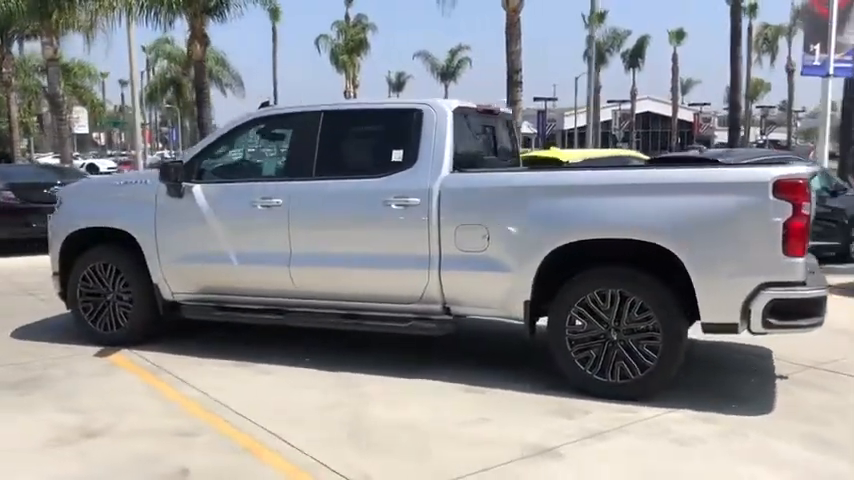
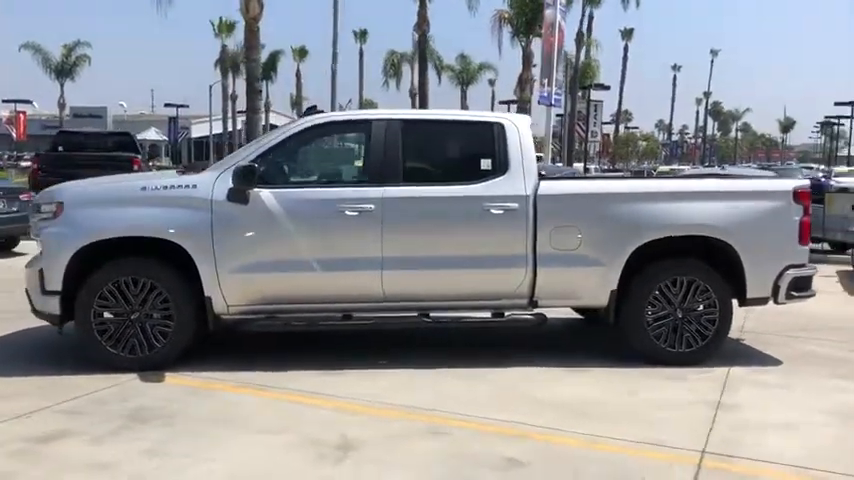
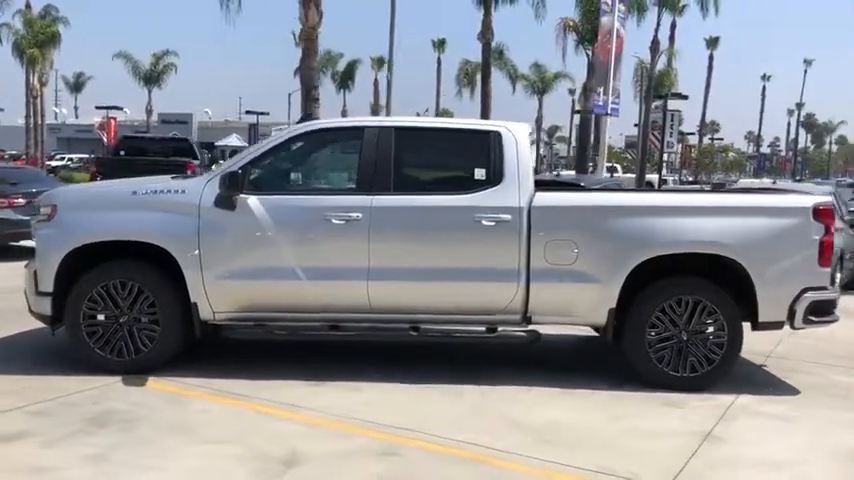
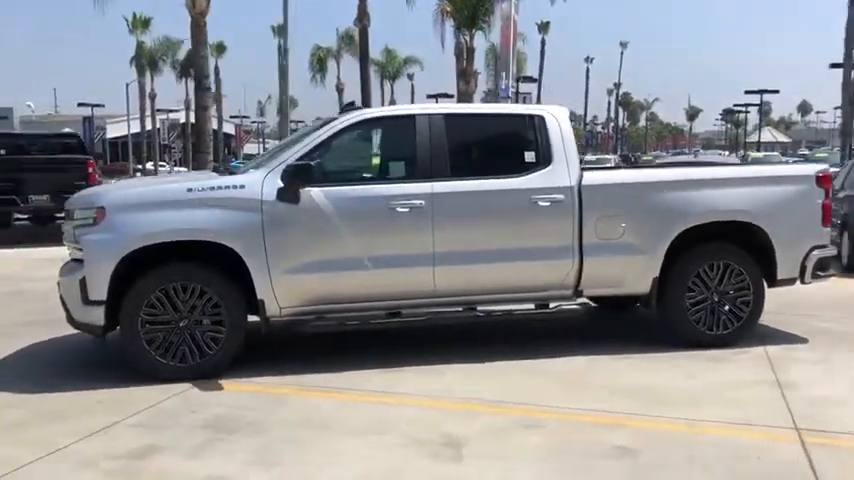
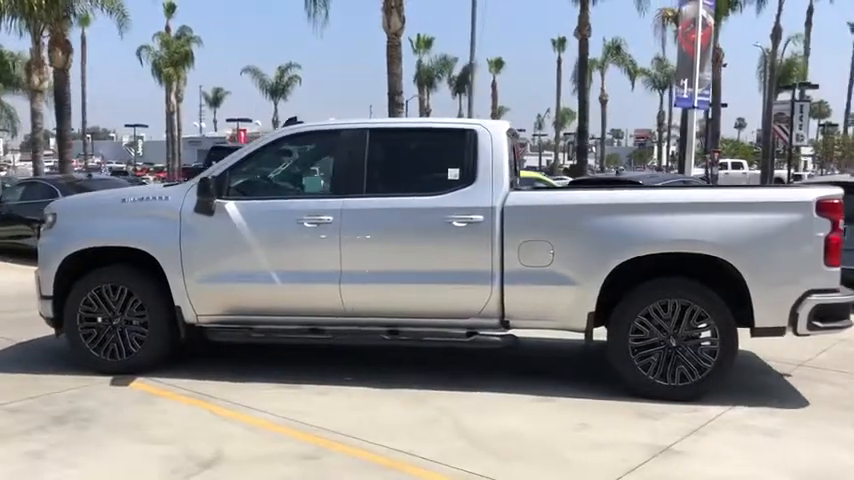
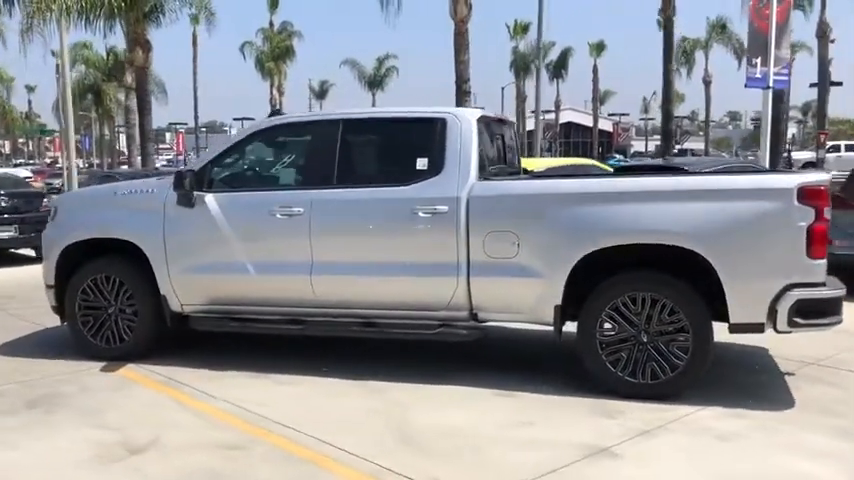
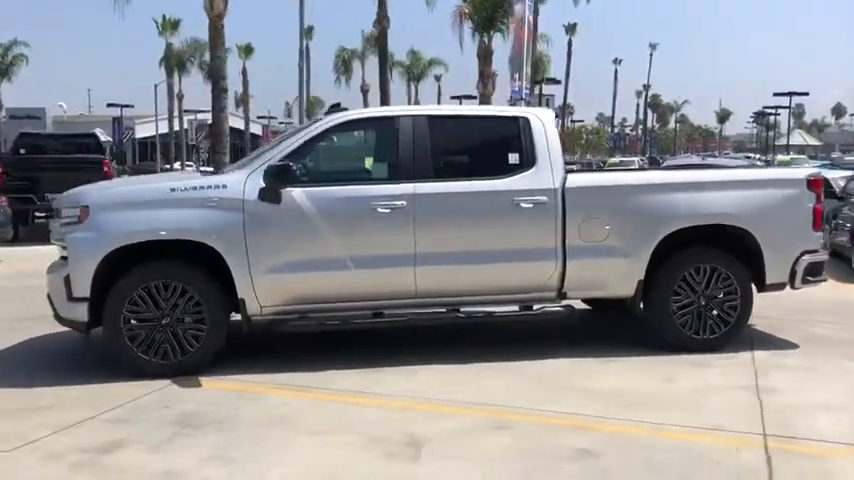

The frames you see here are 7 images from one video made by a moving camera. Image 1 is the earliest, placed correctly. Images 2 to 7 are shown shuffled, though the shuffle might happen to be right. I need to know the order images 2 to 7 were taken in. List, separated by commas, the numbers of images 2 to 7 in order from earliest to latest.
6, 5, 3, 2, 7, 4
